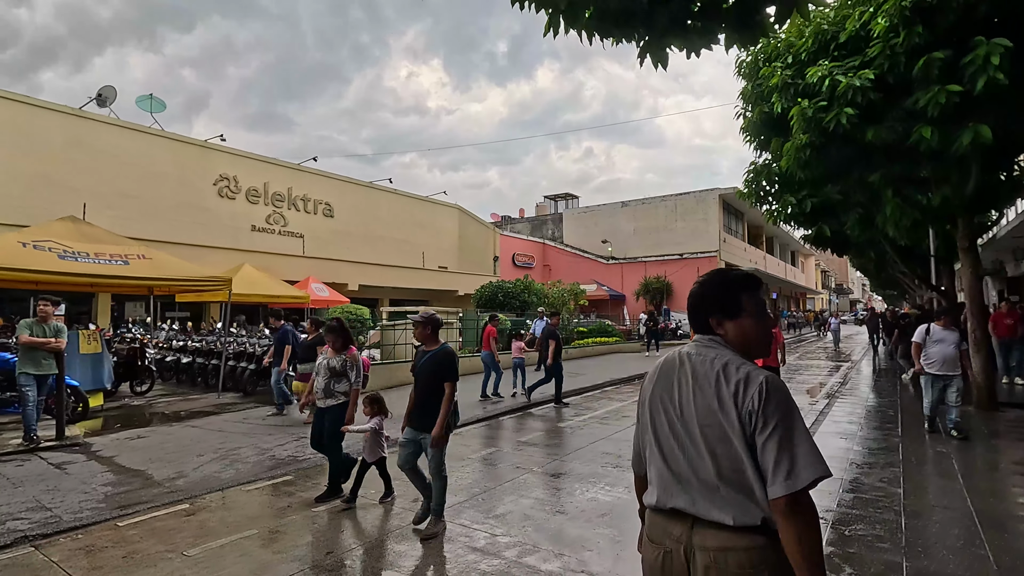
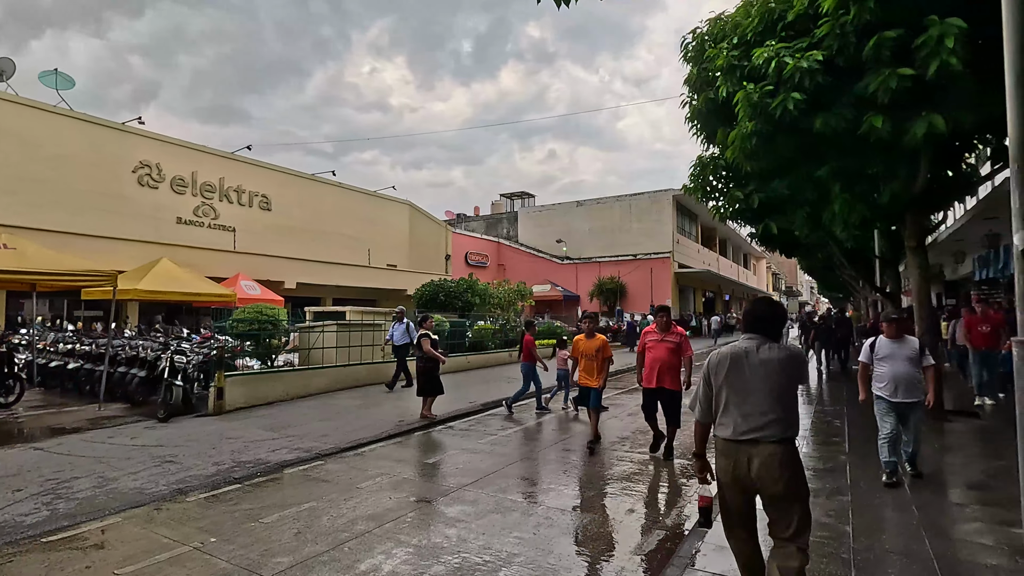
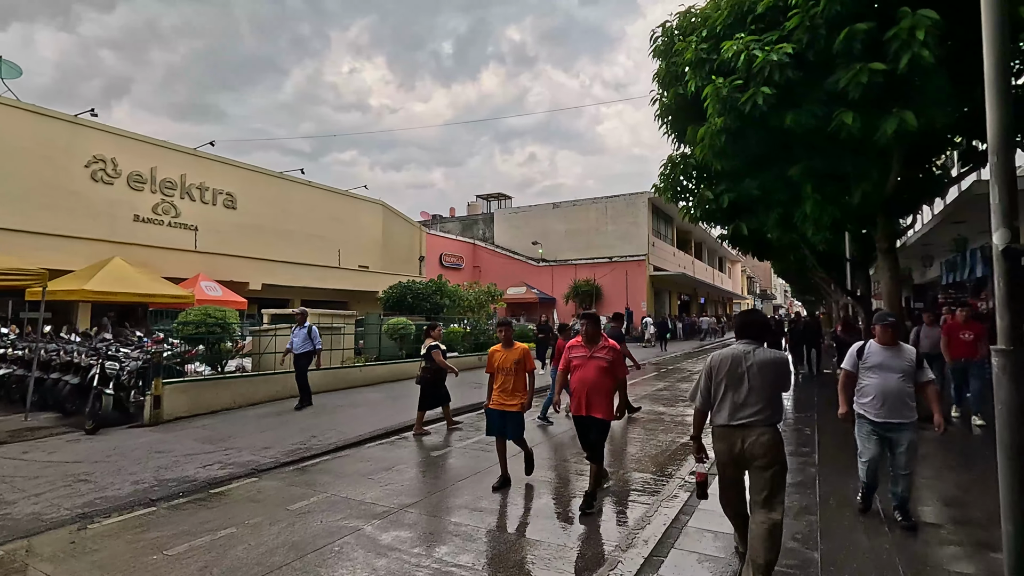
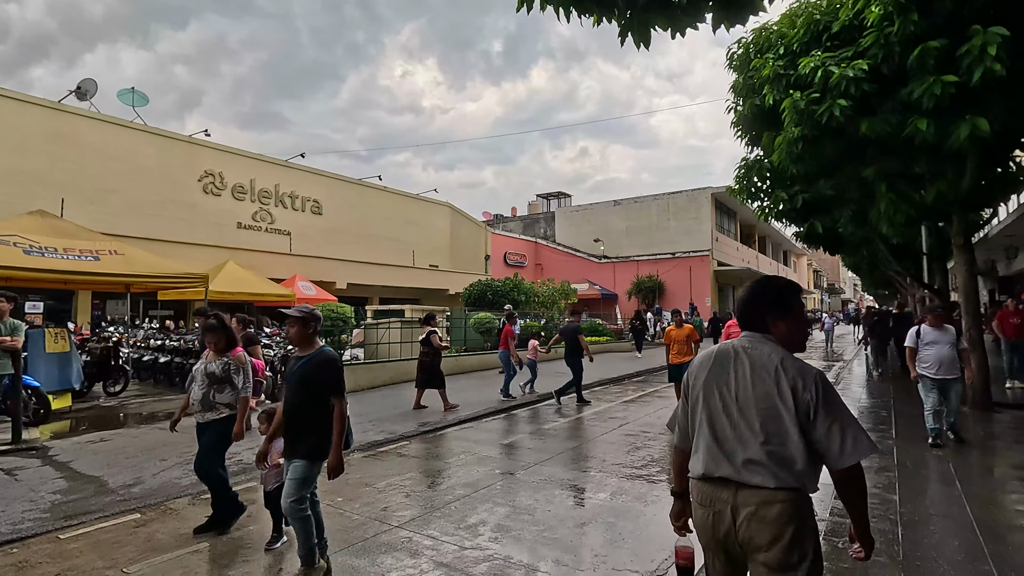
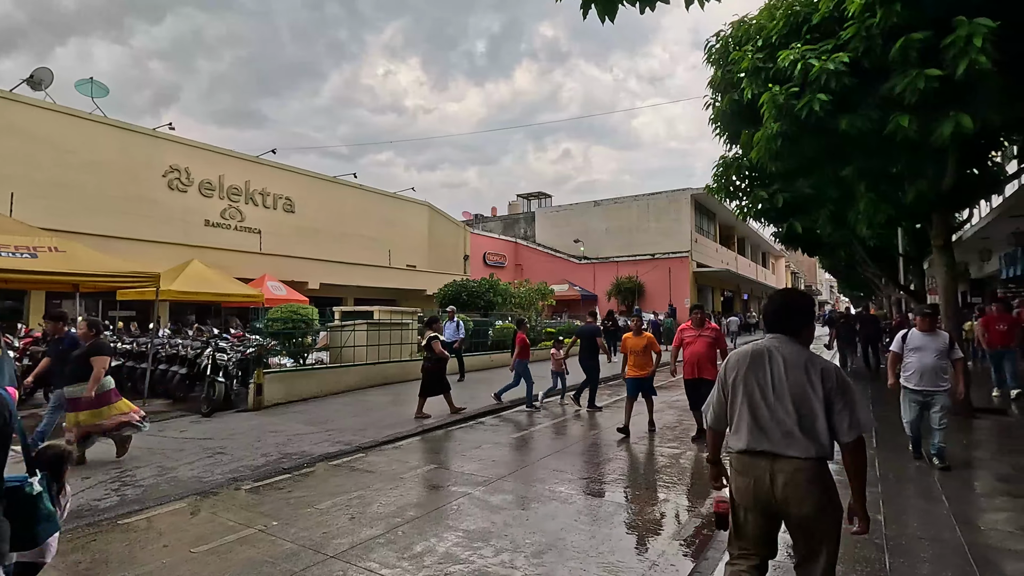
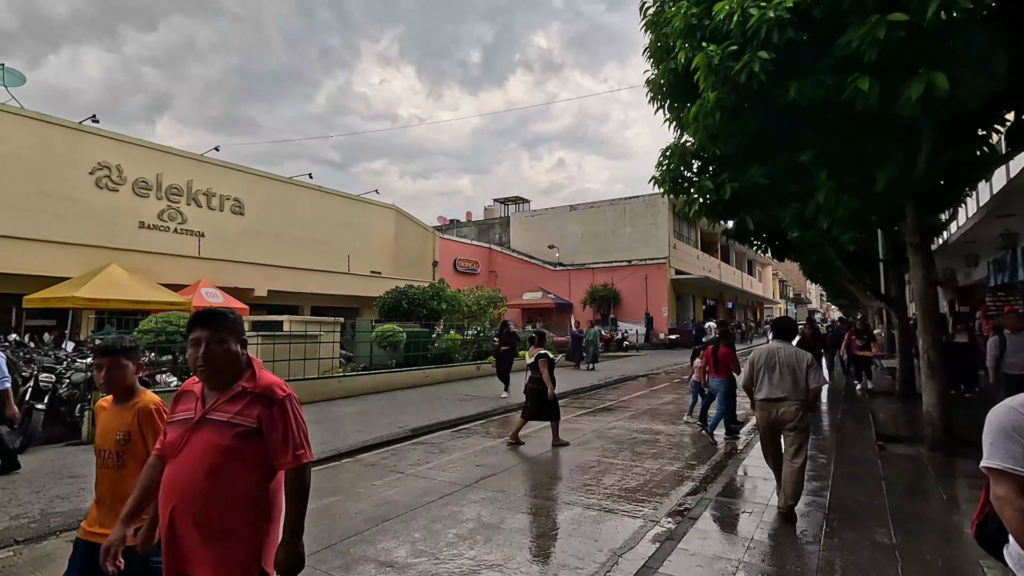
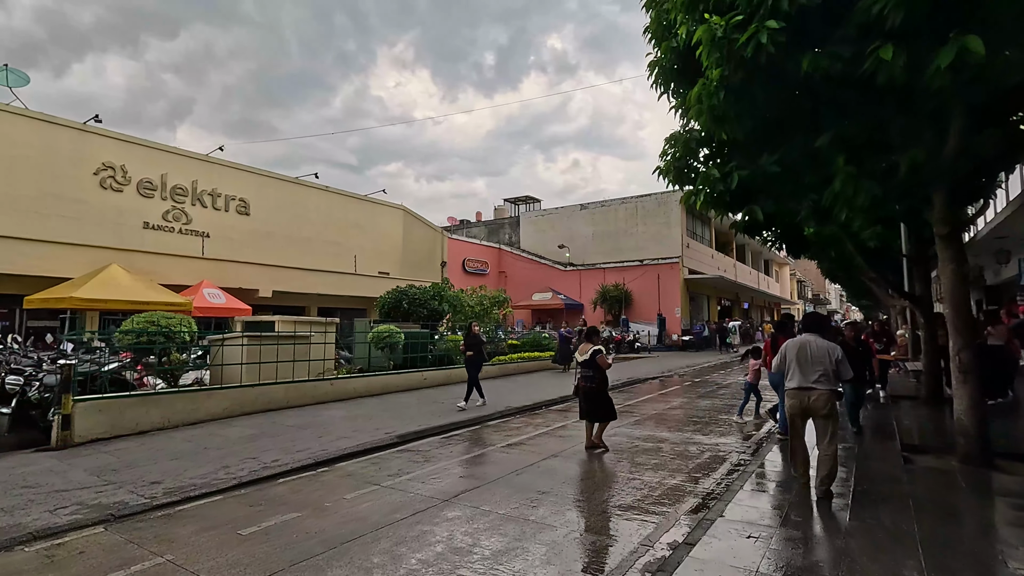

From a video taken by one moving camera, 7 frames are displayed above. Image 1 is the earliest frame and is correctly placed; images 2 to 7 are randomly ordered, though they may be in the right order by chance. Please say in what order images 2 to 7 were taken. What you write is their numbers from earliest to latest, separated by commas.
4, 5, 2, 3, 6, 7
